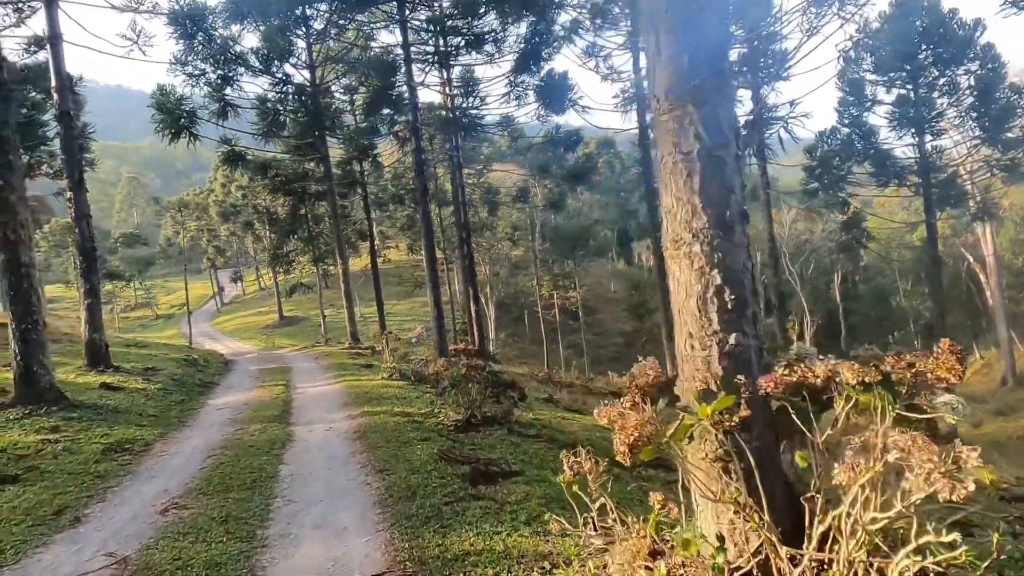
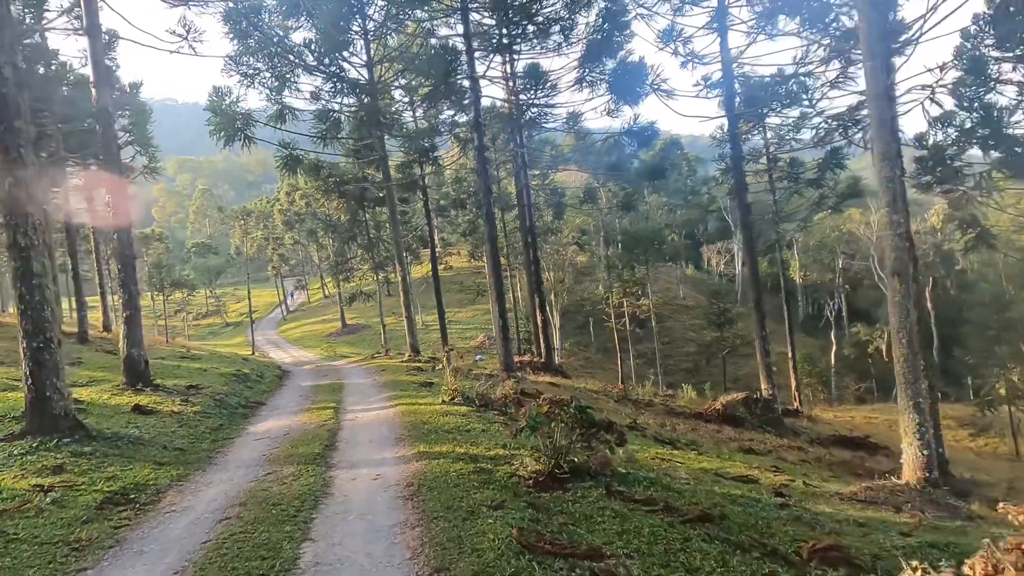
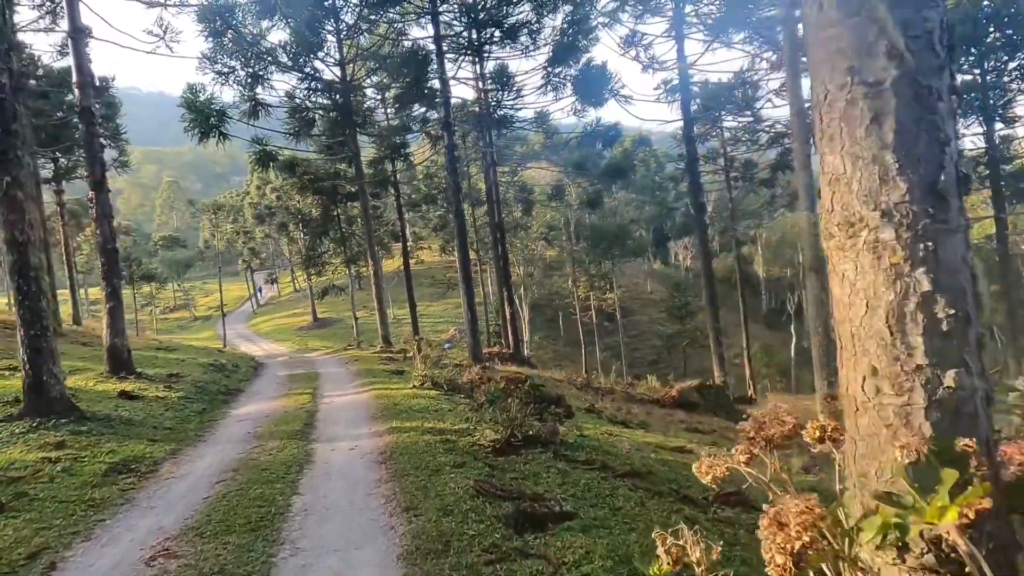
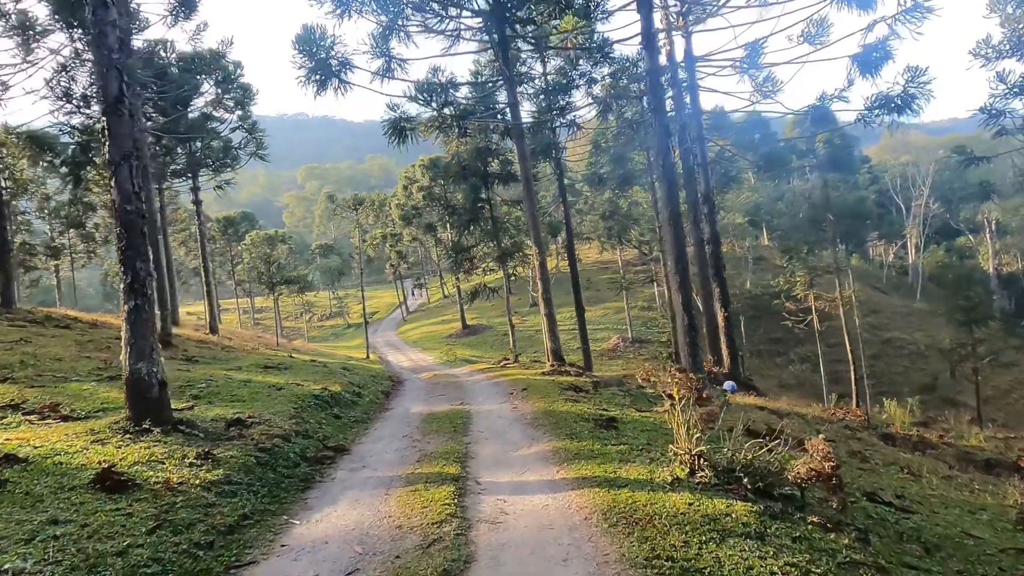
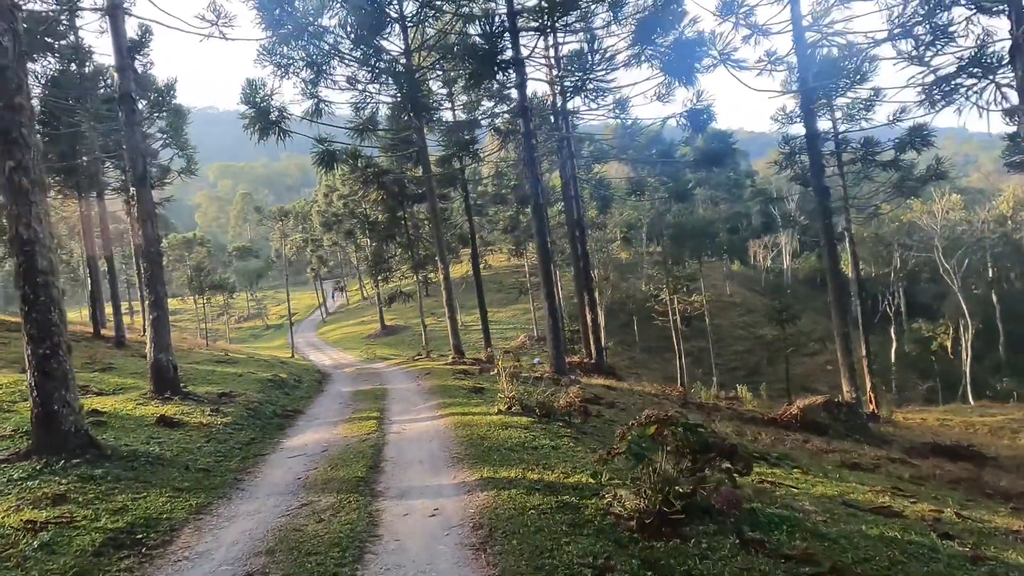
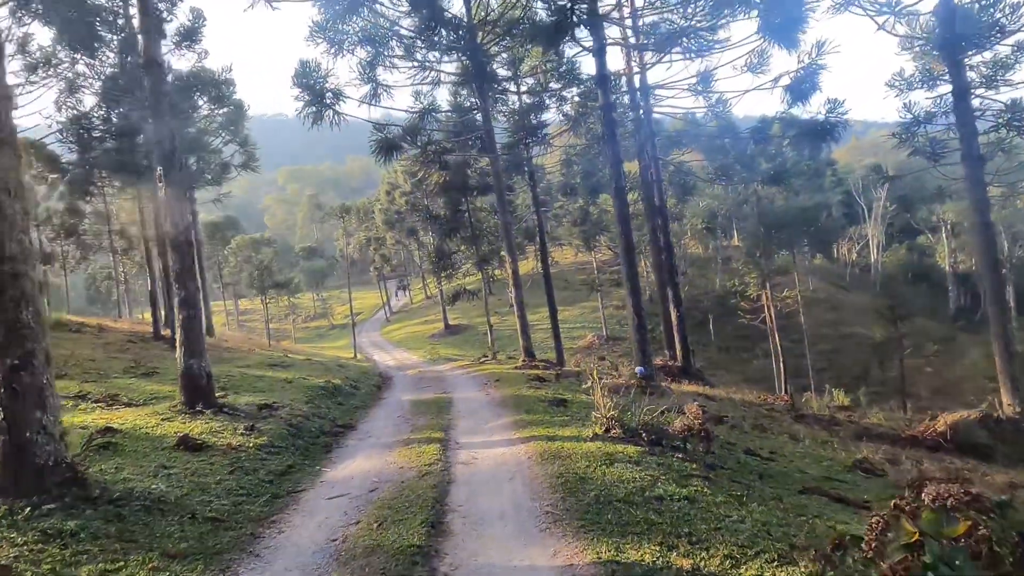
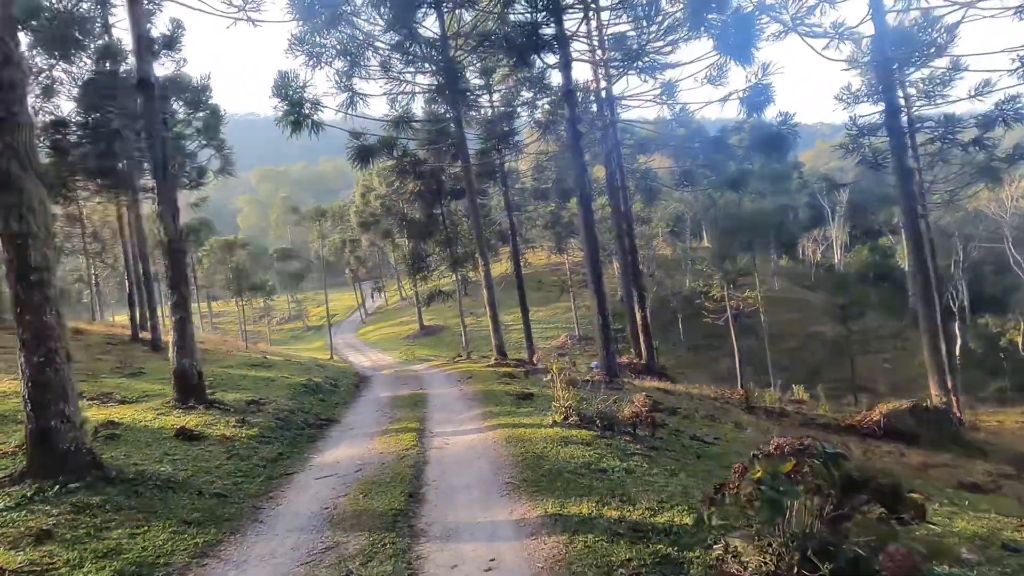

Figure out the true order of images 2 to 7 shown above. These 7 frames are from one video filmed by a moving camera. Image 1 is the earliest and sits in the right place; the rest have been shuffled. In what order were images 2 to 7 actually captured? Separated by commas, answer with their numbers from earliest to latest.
3, 2, 5, 7, 6, 4
